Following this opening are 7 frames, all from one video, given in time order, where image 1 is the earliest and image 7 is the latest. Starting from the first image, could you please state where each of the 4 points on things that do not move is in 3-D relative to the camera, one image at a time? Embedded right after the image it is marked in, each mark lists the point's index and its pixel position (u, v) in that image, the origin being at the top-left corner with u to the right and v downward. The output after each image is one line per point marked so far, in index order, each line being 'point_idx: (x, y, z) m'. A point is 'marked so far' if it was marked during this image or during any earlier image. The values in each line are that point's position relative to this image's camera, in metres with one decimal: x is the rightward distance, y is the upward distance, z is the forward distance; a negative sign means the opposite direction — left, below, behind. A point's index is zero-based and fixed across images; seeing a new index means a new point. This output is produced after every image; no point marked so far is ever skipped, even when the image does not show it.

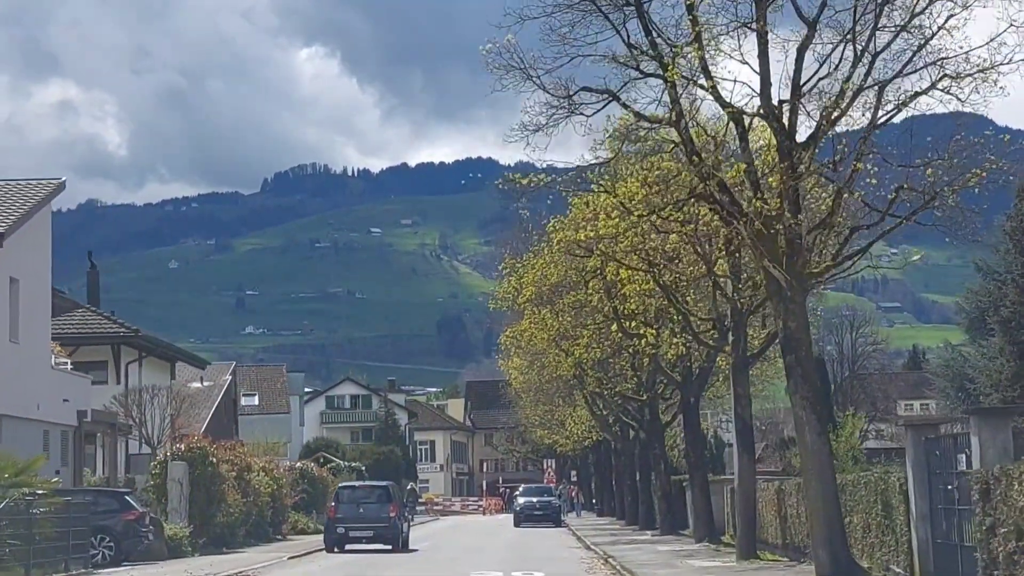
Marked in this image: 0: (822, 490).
0: (+4.7, -3.0, +18.4) m
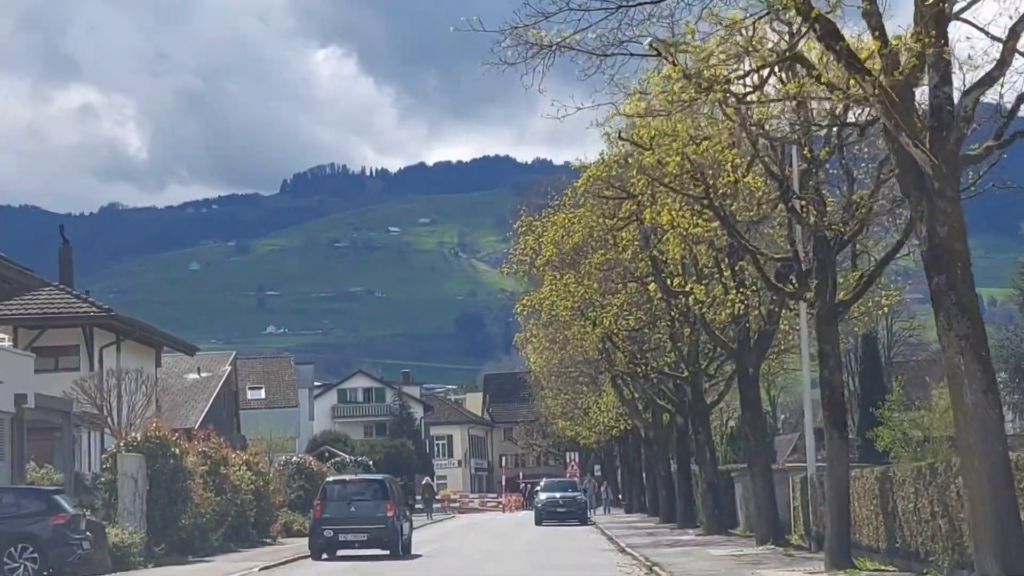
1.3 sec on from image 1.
0: (+4.9, -1.9, +12.5) m
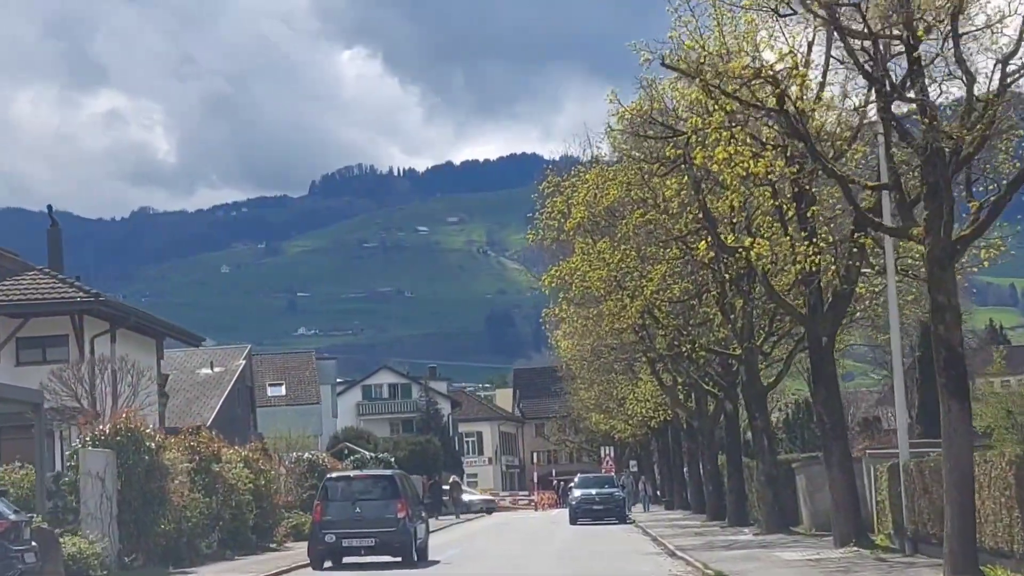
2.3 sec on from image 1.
0: (+5.1, -1.0, +8.1) m
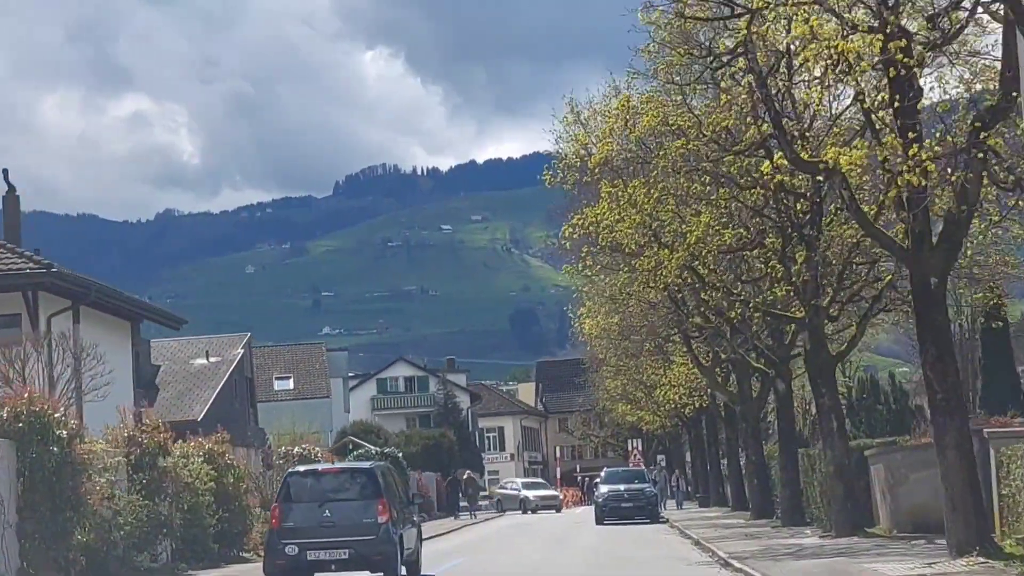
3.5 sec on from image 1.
0: (+4.8, 0.0, +2.4) m
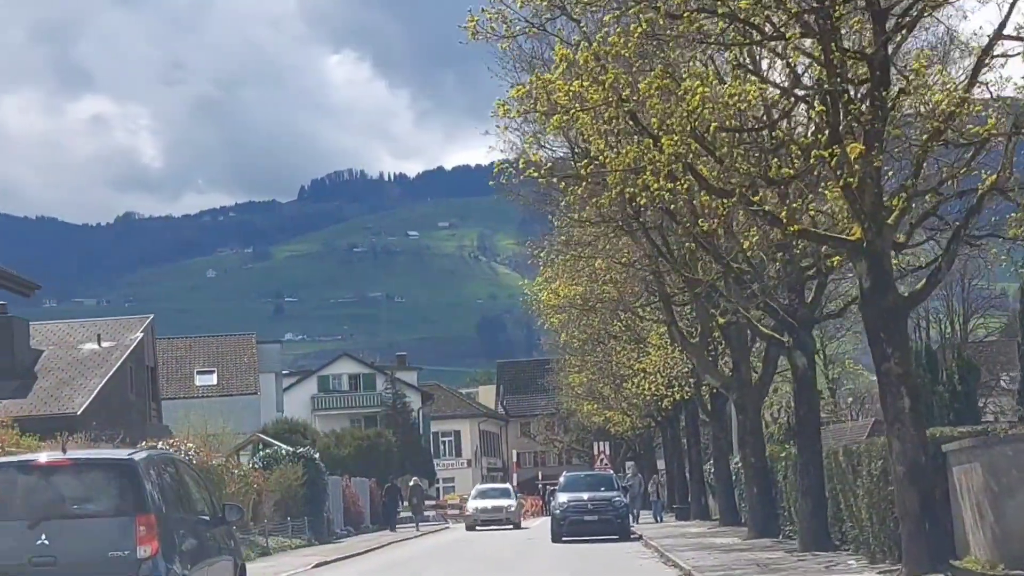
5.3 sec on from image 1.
0: (+4.1, +1.5, -6.6) m
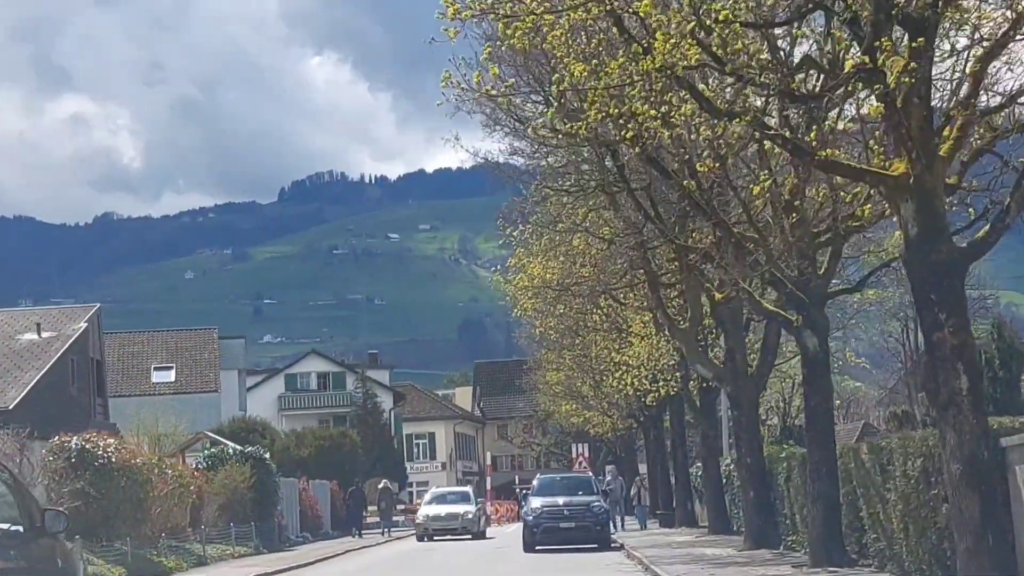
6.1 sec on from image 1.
0: (+4.0, +2.2, -10.3) m
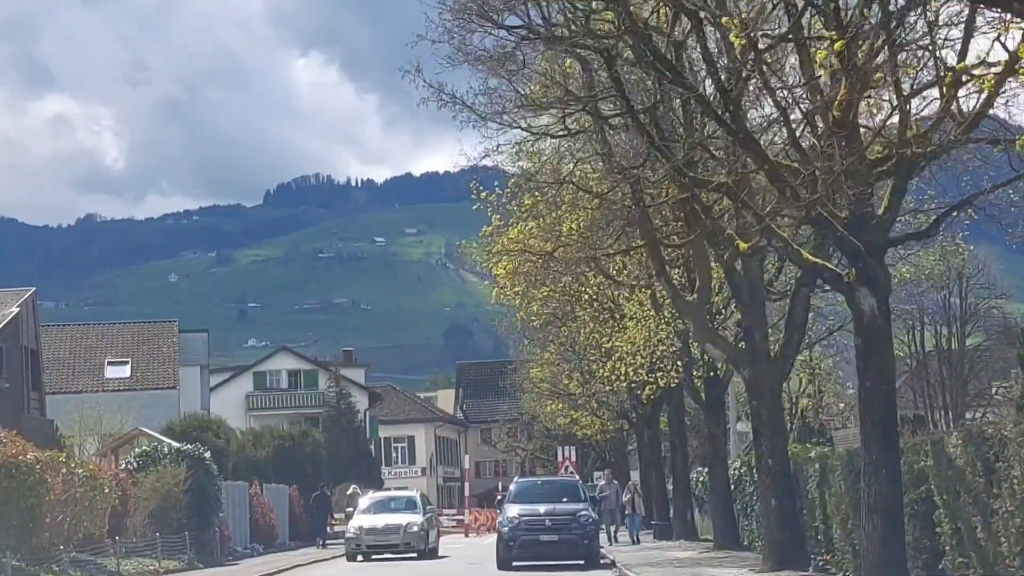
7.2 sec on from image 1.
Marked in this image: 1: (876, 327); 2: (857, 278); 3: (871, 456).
0: (+3.8, +3.1, -15.2) m
1: (+4.8, -0.5, +16.0) m
2: (+4.5, 0.0, +16.0) m
3: (+4.7, -2.3, +16.0) m
